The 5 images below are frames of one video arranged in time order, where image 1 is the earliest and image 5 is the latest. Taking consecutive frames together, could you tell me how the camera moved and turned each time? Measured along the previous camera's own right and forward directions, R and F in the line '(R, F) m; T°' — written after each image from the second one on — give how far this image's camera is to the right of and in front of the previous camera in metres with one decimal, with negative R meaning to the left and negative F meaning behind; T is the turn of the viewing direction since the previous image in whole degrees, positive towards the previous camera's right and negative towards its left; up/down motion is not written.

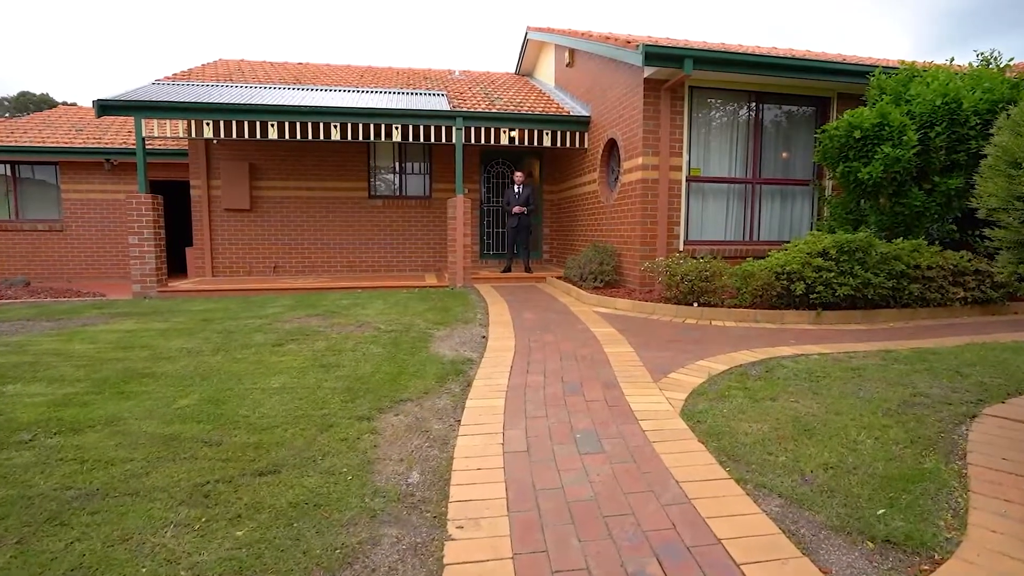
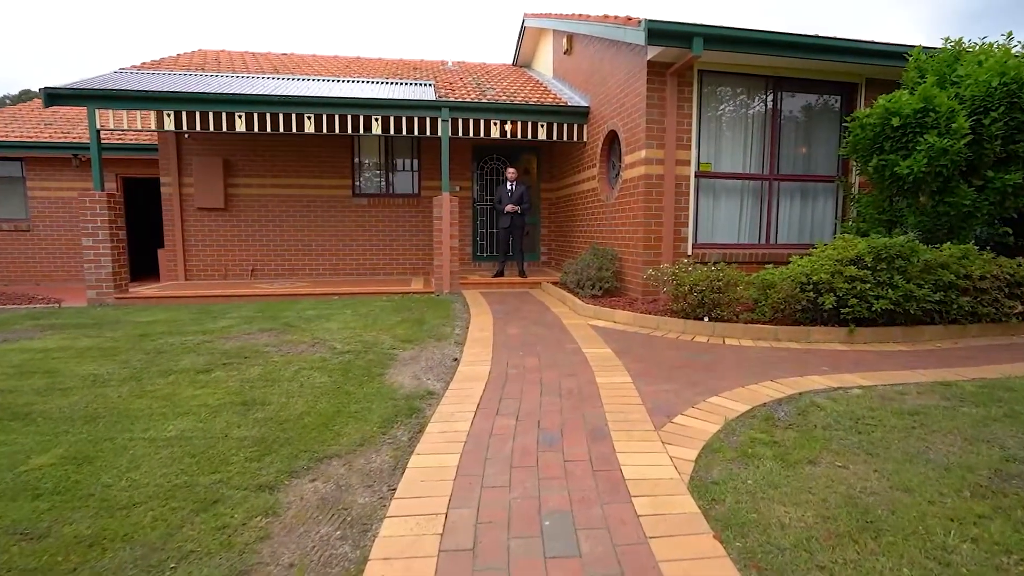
(+0.3, +0.9) m; -1°
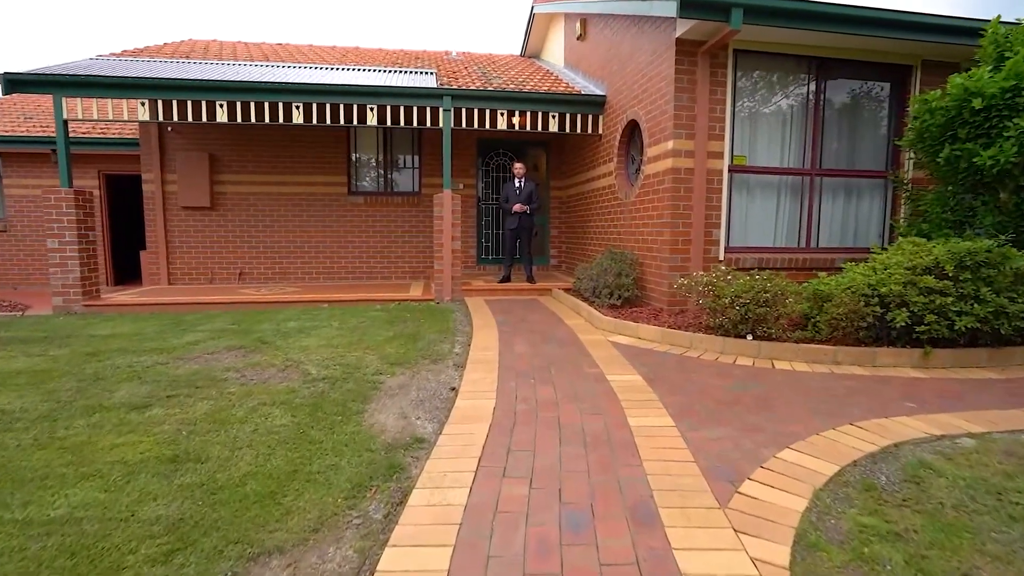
(0.0, +0.9) m; -1°
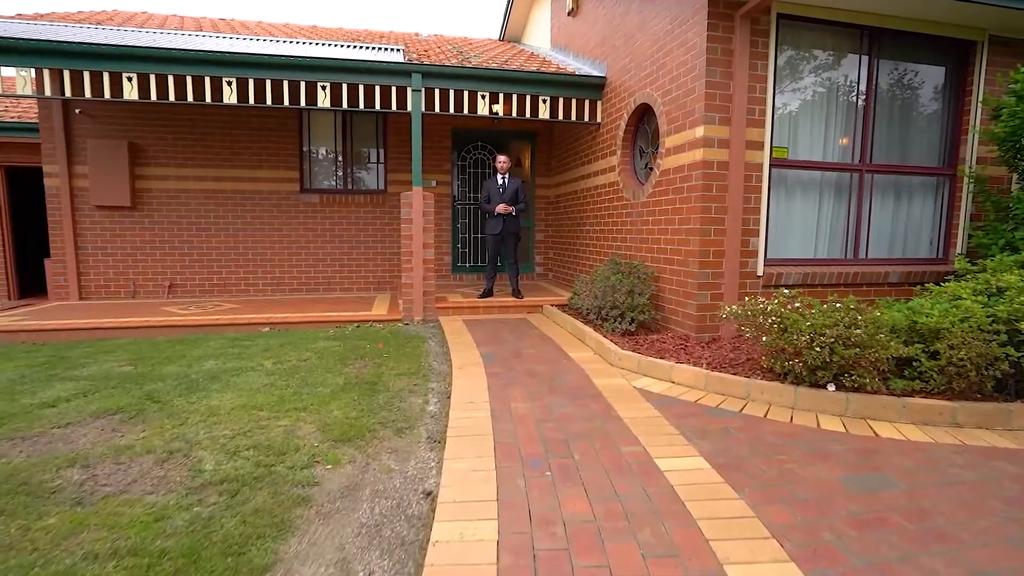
(-0.2, +1.4) m; +3°
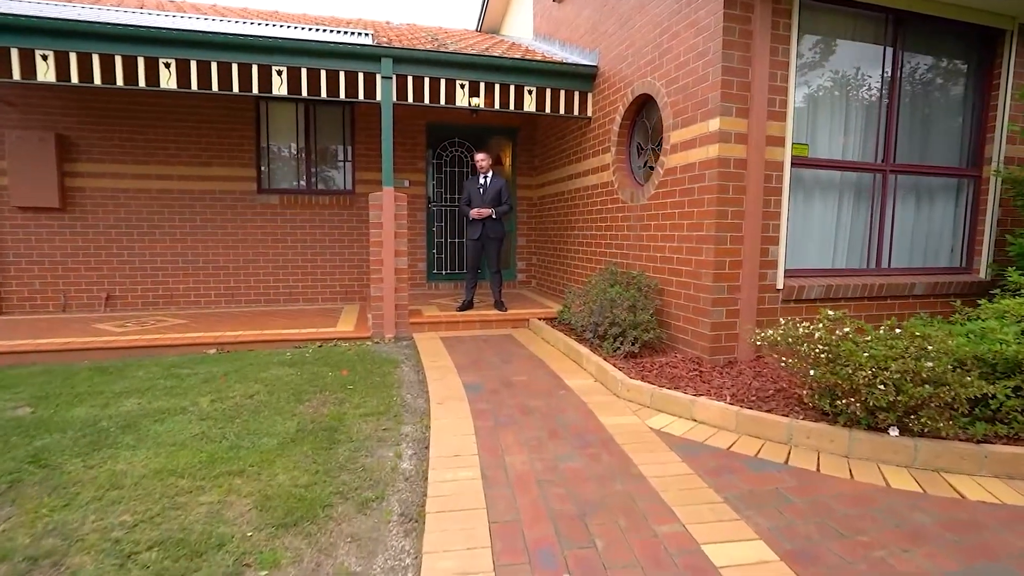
(-0.1, +0.8) m; +3°
